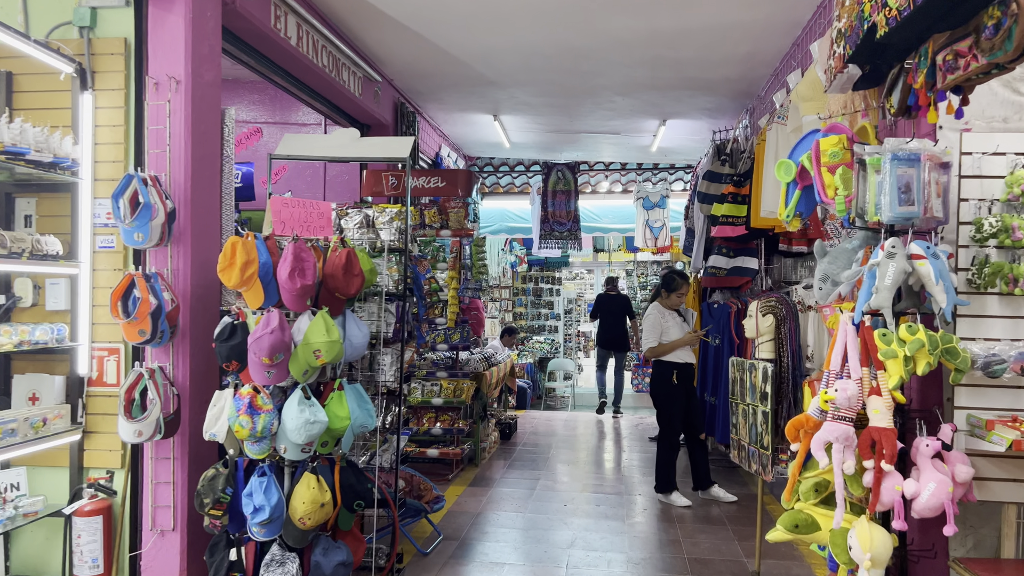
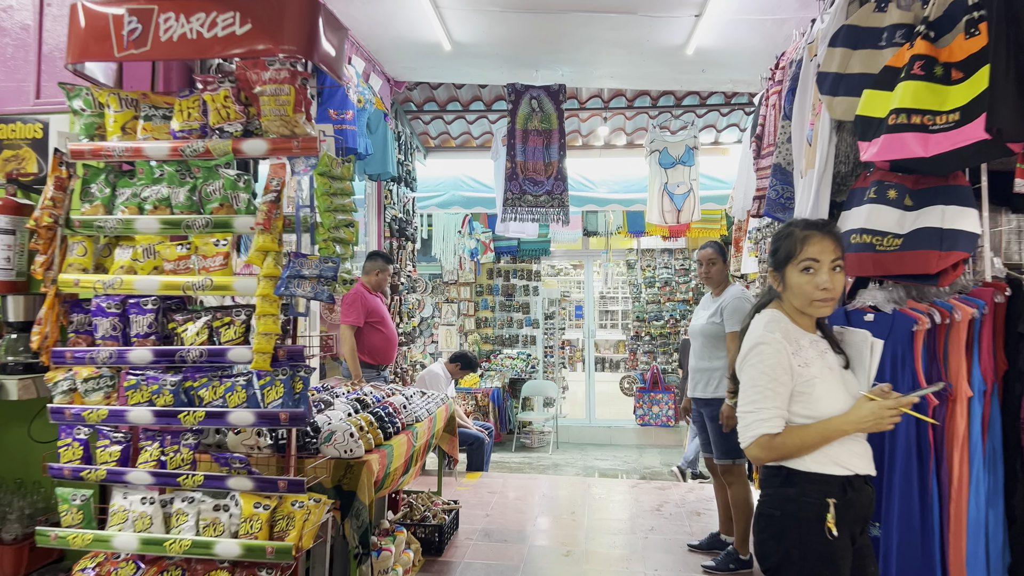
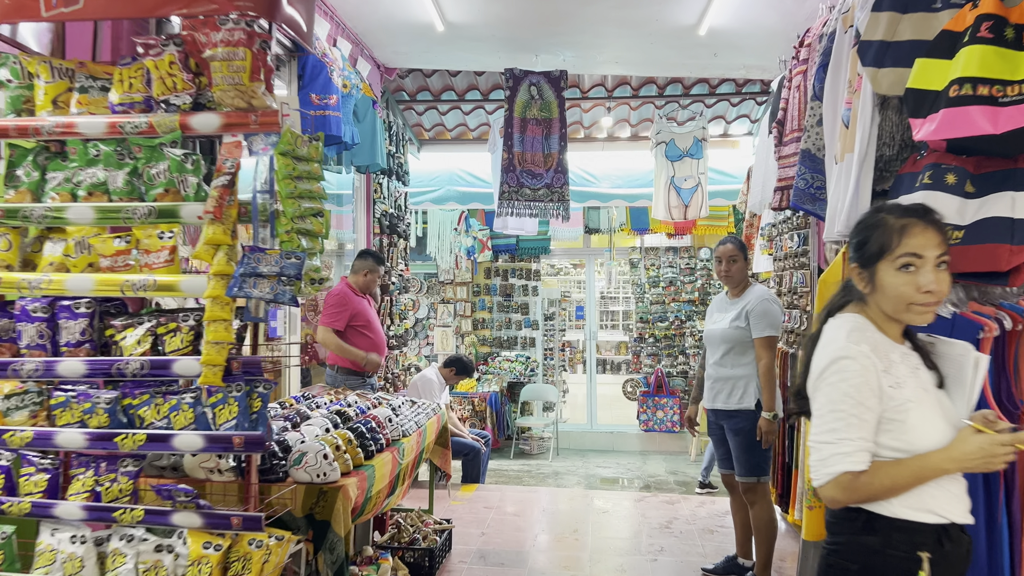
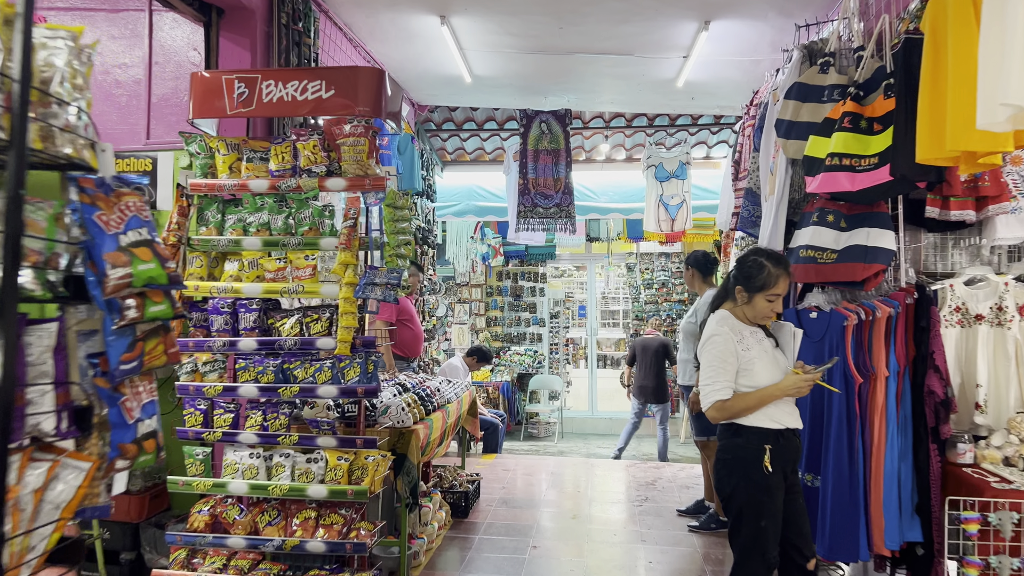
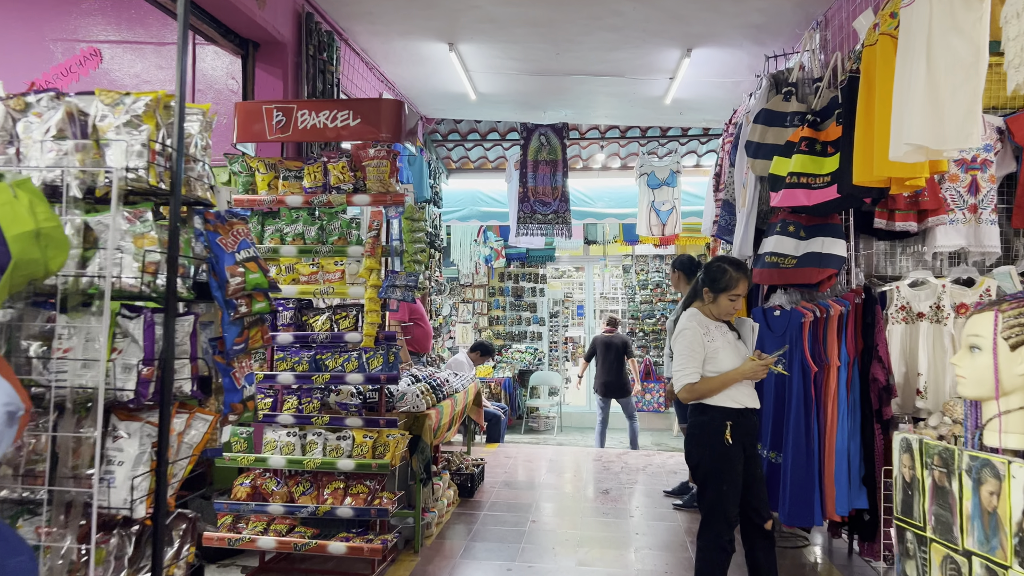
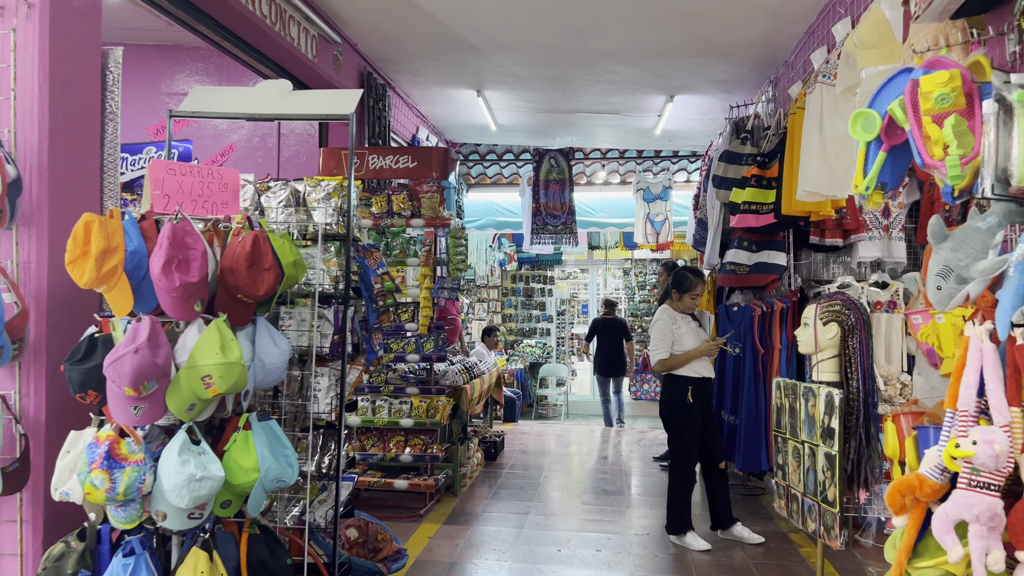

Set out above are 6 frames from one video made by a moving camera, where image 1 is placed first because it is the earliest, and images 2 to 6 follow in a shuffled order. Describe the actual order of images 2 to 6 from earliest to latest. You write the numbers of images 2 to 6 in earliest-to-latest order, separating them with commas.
6, 5, 4, 2, 3
